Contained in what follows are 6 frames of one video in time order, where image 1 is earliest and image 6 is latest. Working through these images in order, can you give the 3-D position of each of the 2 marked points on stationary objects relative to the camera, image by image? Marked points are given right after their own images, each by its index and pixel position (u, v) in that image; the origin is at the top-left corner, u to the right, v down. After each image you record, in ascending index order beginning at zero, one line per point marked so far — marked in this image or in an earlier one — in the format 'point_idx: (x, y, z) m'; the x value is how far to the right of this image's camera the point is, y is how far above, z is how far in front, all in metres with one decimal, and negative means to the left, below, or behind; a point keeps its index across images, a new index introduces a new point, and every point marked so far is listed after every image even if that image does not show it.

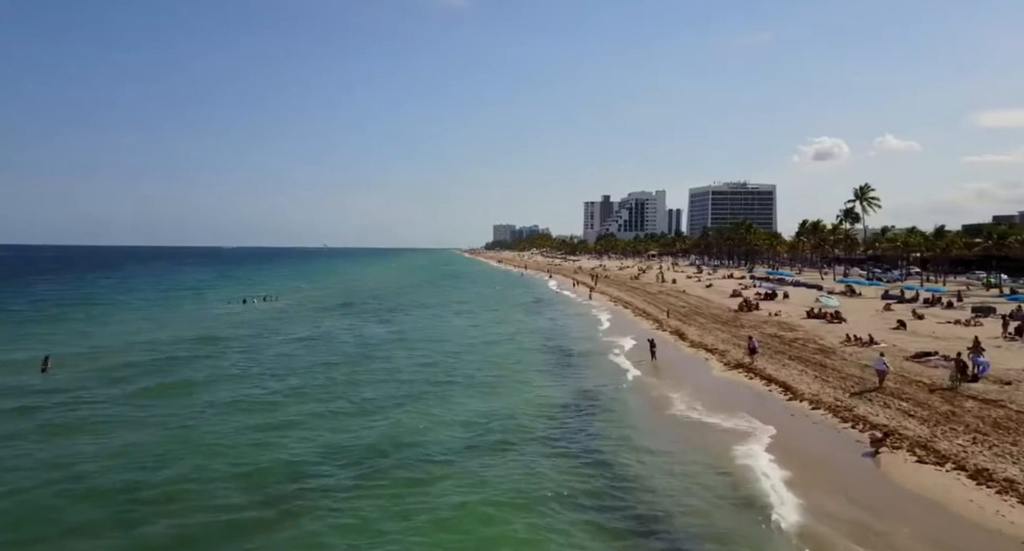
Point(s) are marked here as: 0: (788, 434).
0: (+7.7, -4.4, +18.6) m
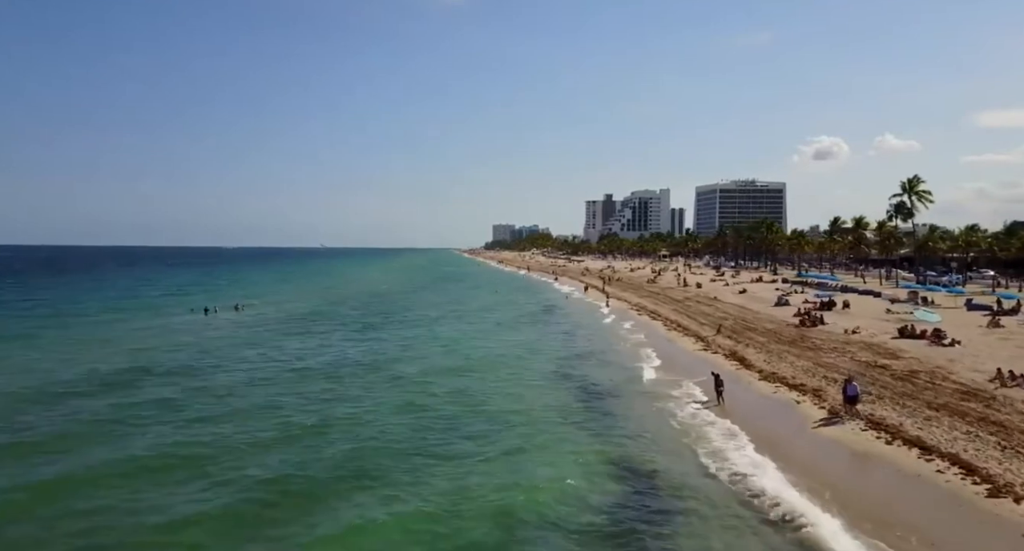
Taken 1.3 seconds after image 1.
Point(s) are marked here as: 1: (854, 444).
0: (+8.2, -4.8, +10.0) m
1: (+9.4, -4.5, +18.1) m
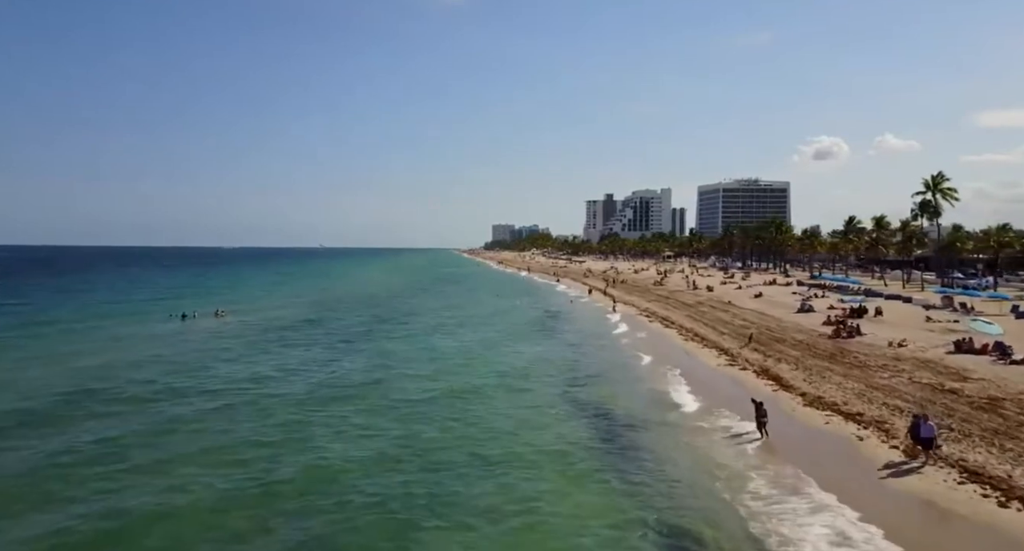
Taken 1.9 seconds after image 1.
0: (+8.3, -5.1, +6.0) m
1: (+9.4, -4.7, +14.2) m
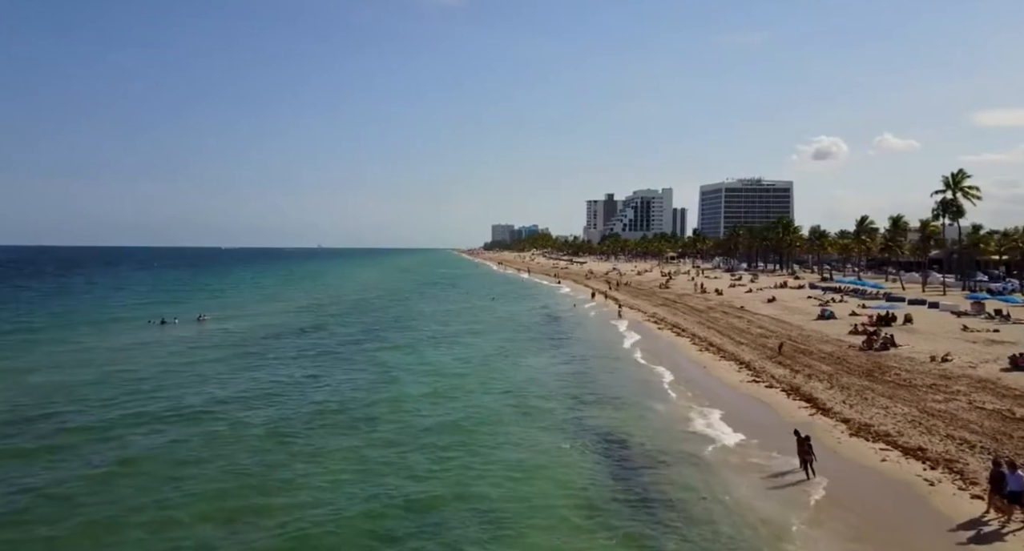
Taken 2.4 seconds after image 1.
0: (+8.2, -5.3, +2.9) m
1: (+9.4, -5.0, +11.1) m
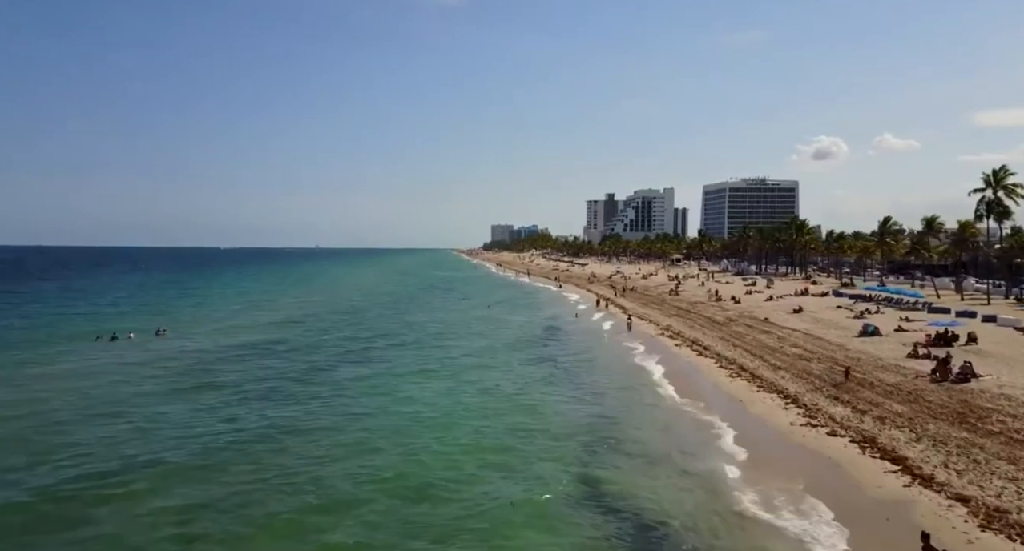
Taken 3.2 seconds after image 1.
0: (+8.1, -5.9, -2.6) m
1: (+9.2, -5.6, +5.5) m
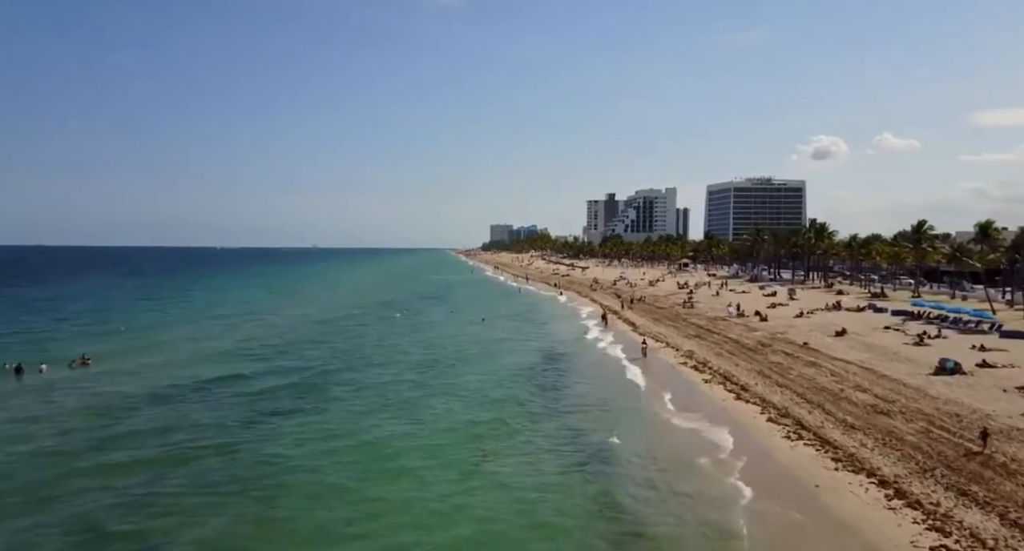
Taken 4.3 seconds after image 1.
0: (+7.6, -6.9, -10.2) m
1: (+8.8, -6.6, -2.0) m
